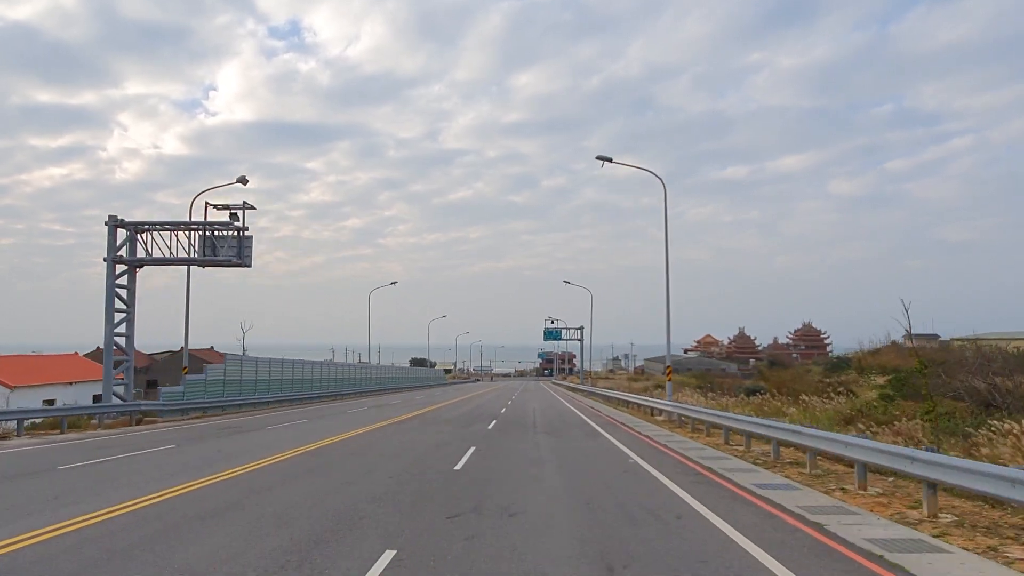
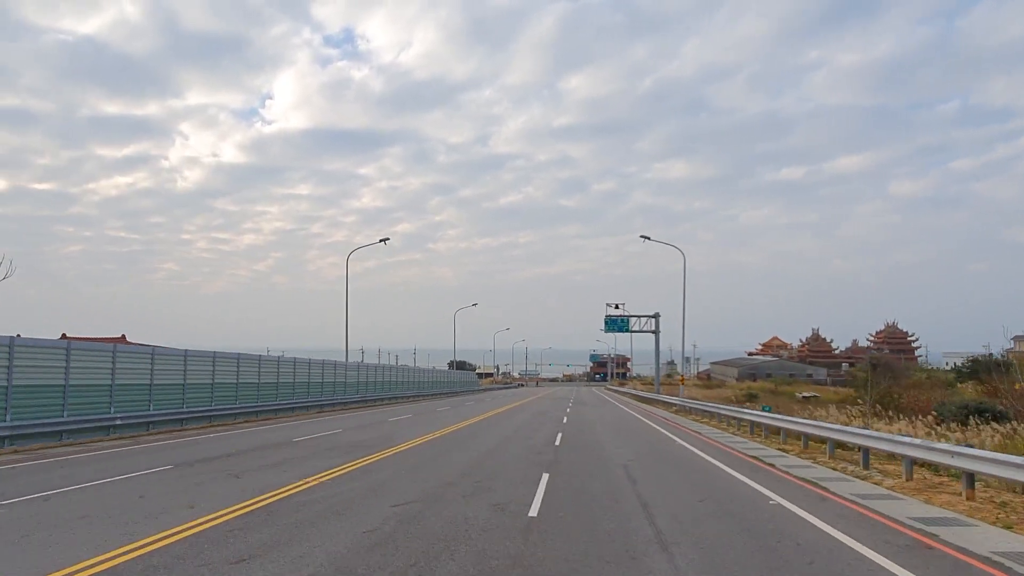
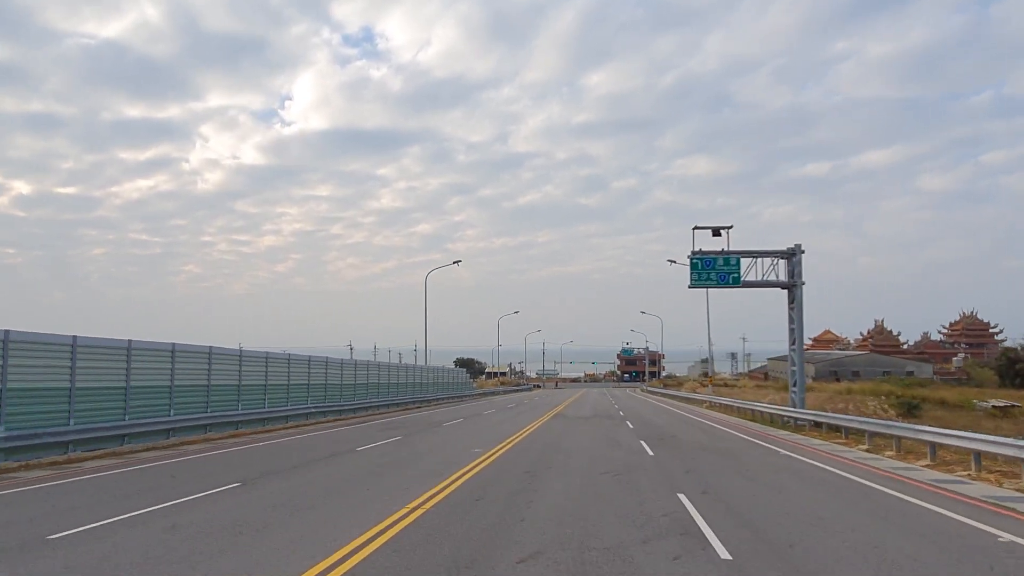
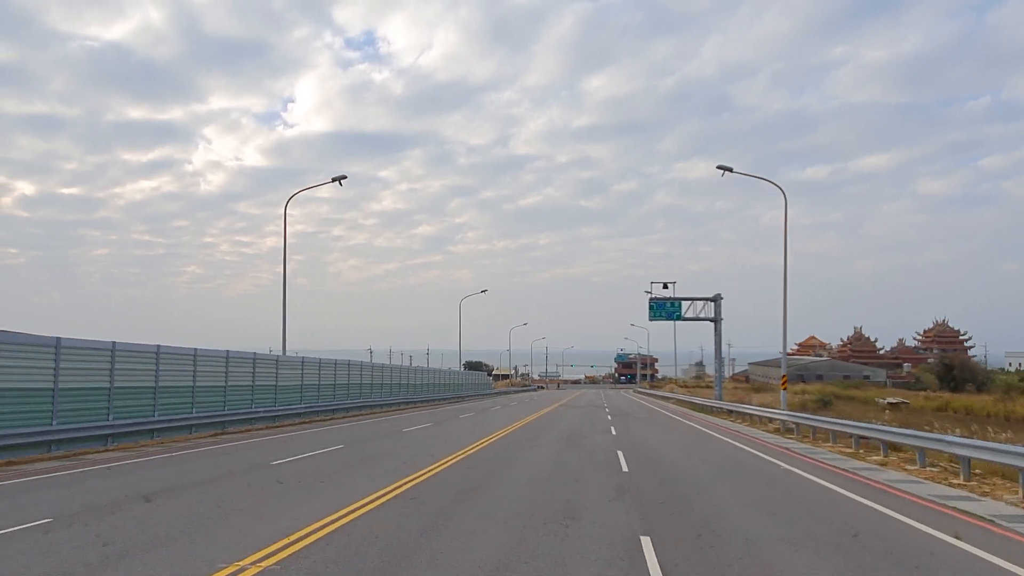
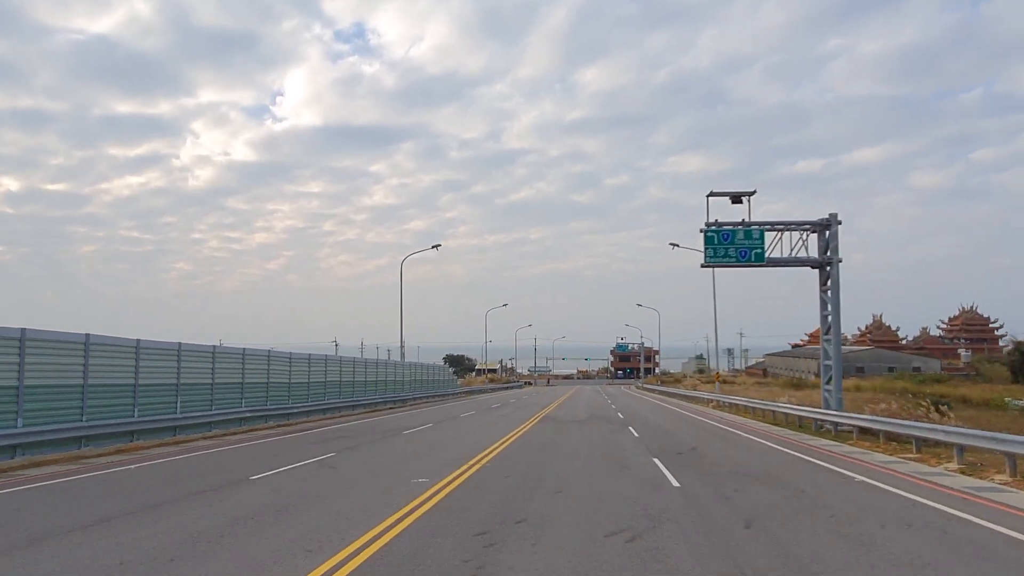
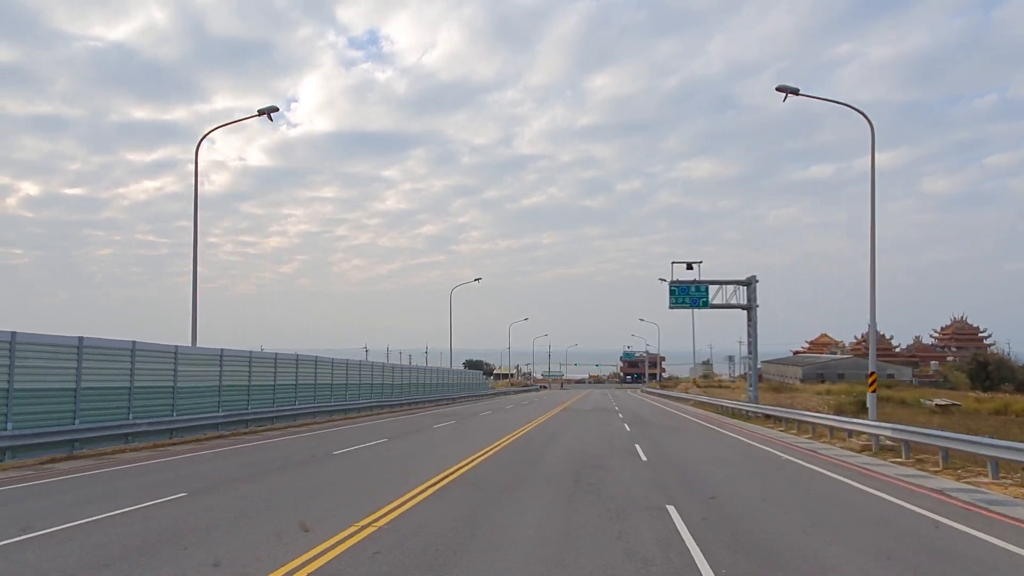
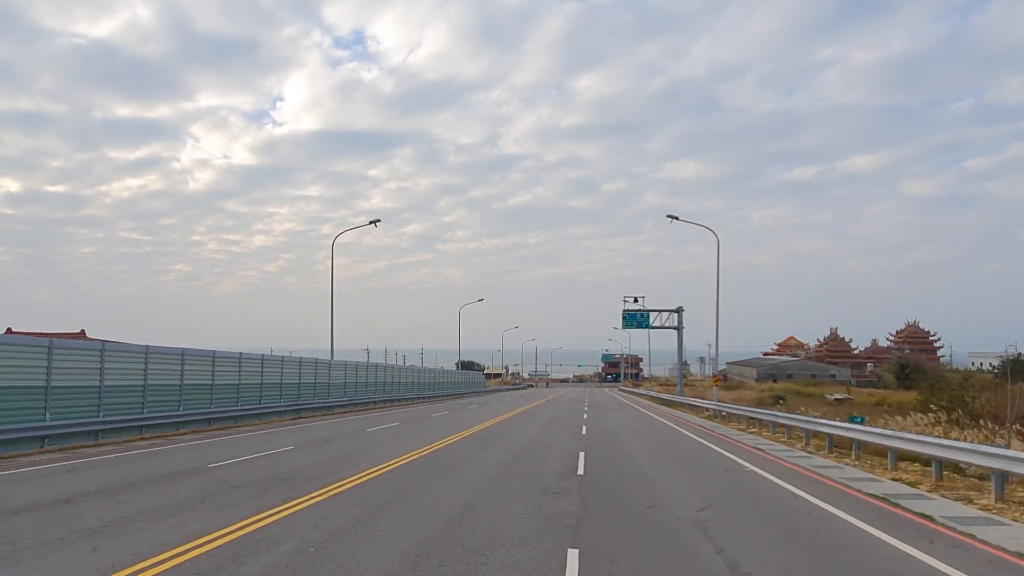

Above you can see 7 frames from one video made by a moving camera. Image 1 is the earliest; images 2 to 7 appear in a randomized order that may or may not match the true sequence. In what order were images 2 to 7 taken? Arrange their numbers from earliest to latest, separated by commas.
2, 7, 4, 6, 3, 5
